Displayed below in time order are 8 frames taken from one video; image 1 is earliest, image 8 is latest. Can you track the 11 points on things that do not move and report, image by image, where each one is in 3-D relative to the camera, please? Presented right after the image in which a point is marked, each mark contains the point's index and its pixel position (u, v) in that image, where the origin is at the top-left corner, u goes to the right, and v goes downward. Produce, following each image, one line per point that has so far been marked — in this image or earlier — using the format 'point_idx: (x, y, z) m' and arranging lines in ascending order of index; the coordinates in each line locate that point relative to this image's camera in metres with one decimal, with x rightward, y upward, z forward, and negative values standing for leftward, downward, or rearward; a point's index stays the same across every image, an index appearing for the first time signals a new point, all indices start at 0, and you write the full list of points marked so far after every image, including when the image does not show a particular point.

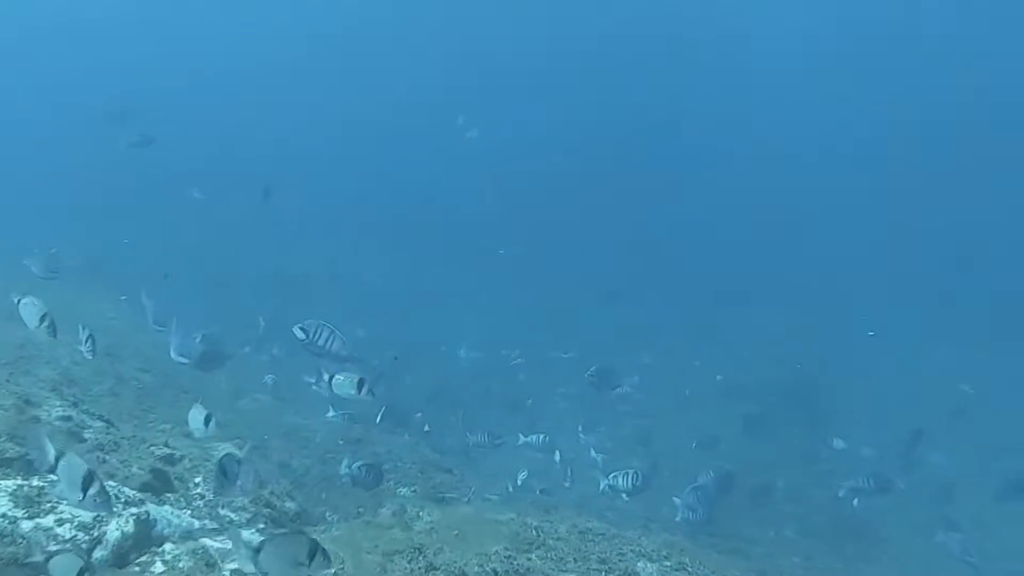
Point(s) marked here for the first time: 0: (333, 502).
0: (-2.5, -2.9, +10.2) m
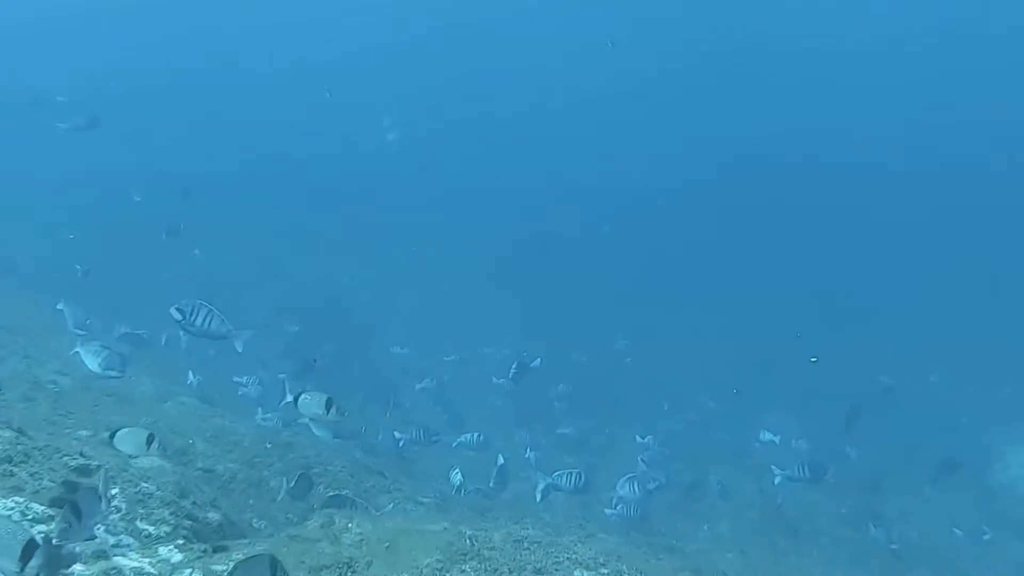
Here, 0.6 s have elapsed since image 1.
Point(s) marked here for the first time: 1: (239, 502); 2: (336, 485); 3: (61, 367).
0: (-3.3, -2.9, +9.8) m
1: (-3.6, -2.8, +9.7) m
2: (-2.7, -3.0, +11.2) m
3: (-8.1, -1.3, +13.2) m
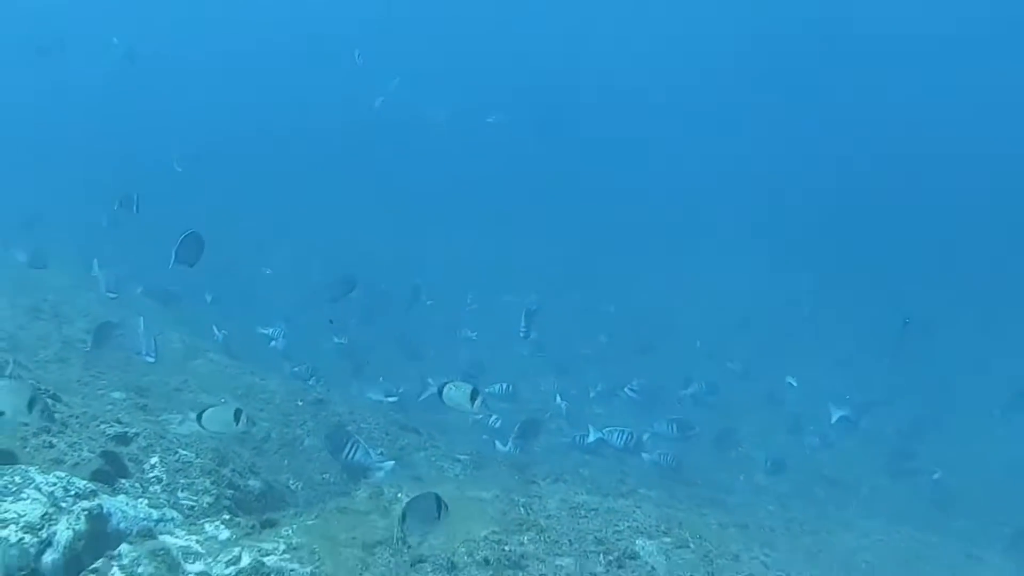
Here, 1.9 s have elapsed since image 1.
0: (-2.7, -2.4, +9.6) m
1: (-3.0, -2.3, +9.5) m
2: (-2.1, -2.3, +11.1) m
3: (-7.5, -0.6, +13.0) m
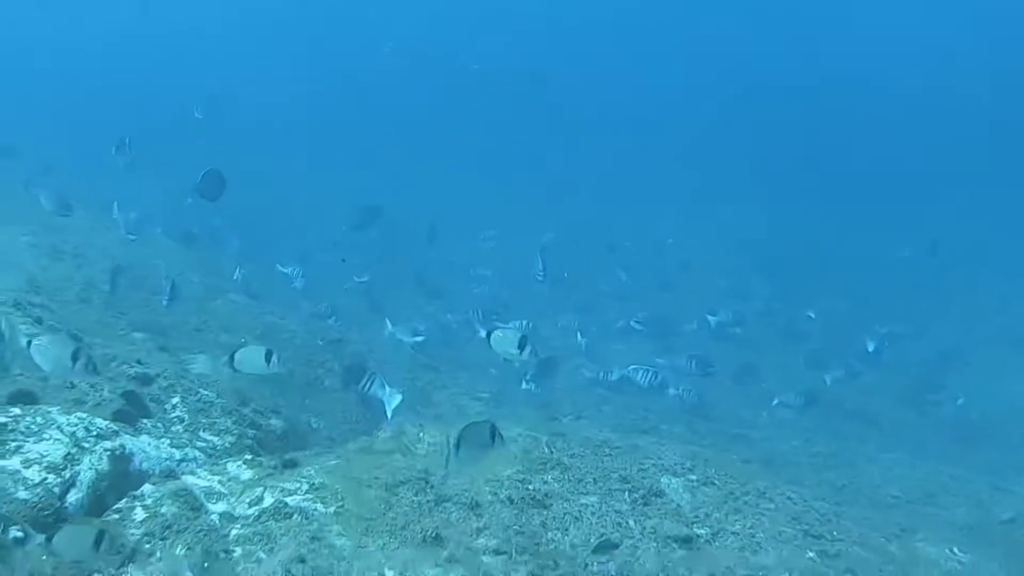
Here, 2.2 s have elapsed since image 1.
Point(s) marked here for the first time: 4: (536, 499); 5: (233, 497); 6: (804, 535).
0: (-2.5, -1.6, +9.6) m
1: (-2.8, -1.5, +9.5) m
2: (-1.8, -1.4, +11.0) m
3: (-7.1, +0.4, +13.0) m
4: (+0.2, -1.7, +5.9) m
5: (-2.1, -1.5, +5.5) m
6: (+2.4, -2.0, +6.1) m
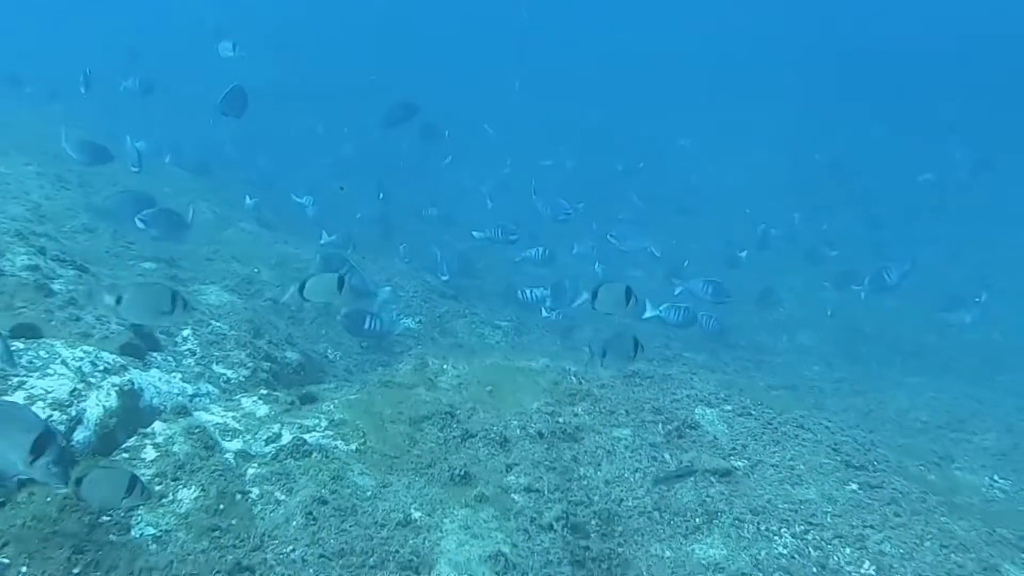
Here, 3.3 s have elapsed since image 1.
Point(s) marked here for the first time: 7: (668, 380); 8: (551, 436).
0: (-2.2, -0.7, +9.4) m
1: (-2.5, -0.6, +9.2) m
2: (-1.5, -0.3, +10.7) m
3: (-6.8, +1.6, +12.6) m
4: (+0.4, -1.1, +5.6) m
5: (-1.8, -1.0, +5.2) m
6: (+2.6, -1.4, +5.8) m
7: (+1.5, -0.9, +7.0) m
8: (+0.3, -1.1, +5.5) m
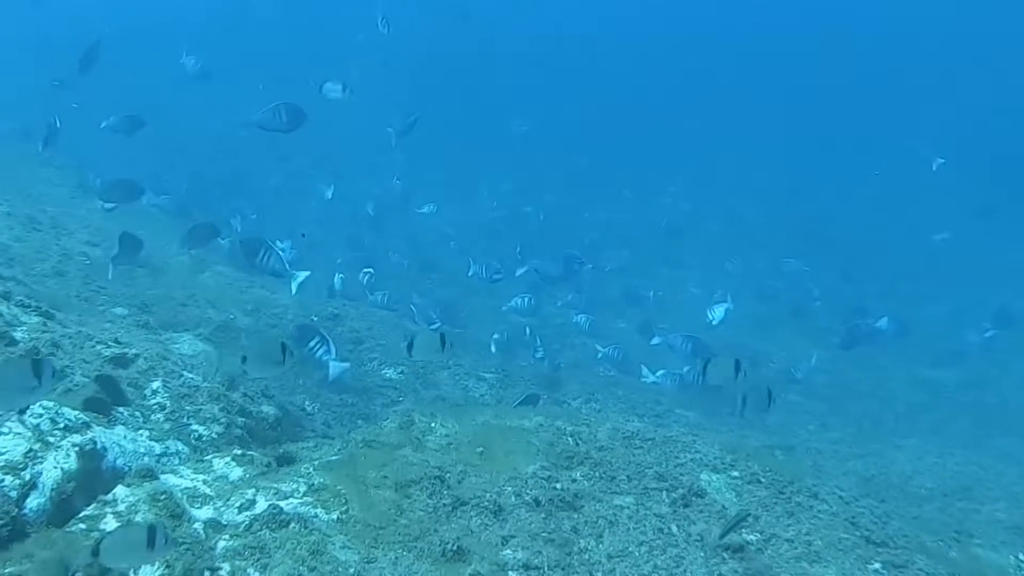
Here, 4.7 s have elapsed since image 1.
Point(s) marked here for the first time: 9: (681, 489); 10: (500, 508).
0: (-2.3, -1.3, +8.9) m
1: (-2.6, -1.2, +8.8) m
2: (-1.7, -1.0, +10.3) m
3: (-7.0, +0.8, +12.1) m
4: (+0.4, -1.5, +5.2) m
5: (-1.9, -1.4, +4.8) m
6: (+2.6, -1.8, +5.4) m
7: (+1.4, -1.4, +6.7) m
8: (+0.2, -1.5, +5.2) m
9: (+1.3, -1.5, +5.6) m
10: (-0.1, -1.5, +5.0) m
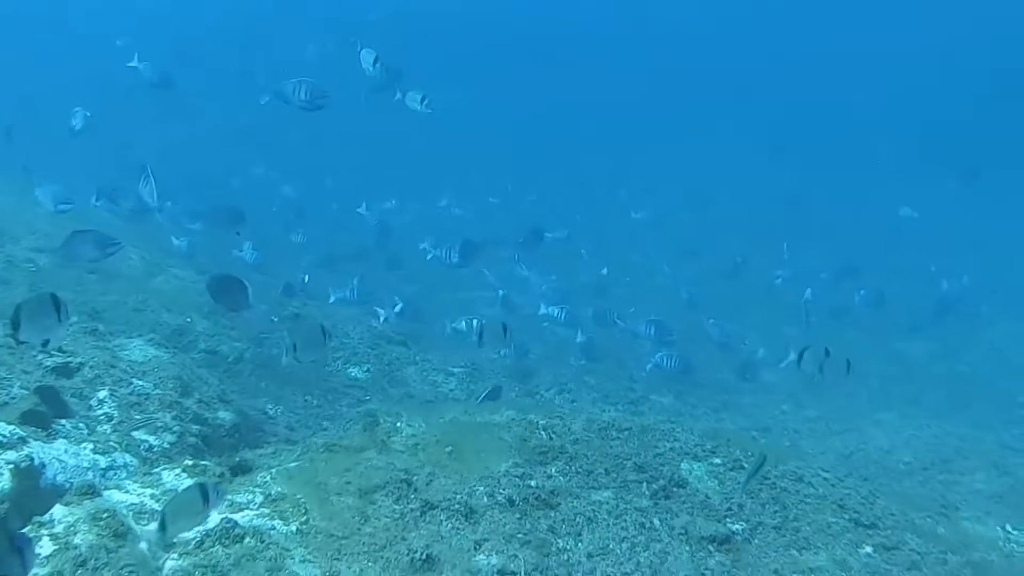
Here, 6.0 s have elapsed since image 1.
0: (-2.7, -1.2, +8.5) m
1: (-3.0, -1.2, +8.4) m
2: (-2.1, -1.0, +9.9) m
3: (-7.6, +0.7, +11.5) m
4: (+0.2, -1.4, +5.0) m
5: (-2.0, -1.4, +4.4) m
6: (+2.4, -1.7, +5.3) m
7: (+1.1, -1.2, +6.4) m
8: (+0.1, -1.4, +4.9) m
9: (+1.1, -1.4, +5.4) m
10: (-0.3, -1.4, +4.7) m
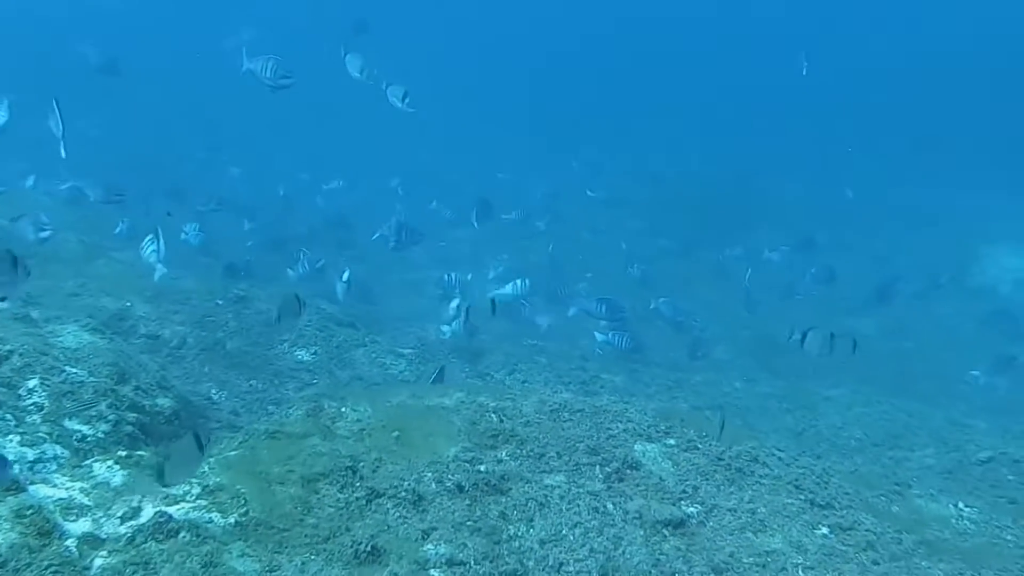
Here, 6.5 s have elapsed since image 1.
0: (-3.2, -1.1, +8.2) m
1: (-3.5, -1.0, +8.1) m
2: (-2.7, -0.7, +9.7) m
3: (-8.2, +1.0, +10.9) m
4: (-0.1, -1.3, +4.8) m
5: (-2.3, -1.3, +4.2) m
6: (+2.1, -1.5, +5.3) m
7: (+0.7, -1.0, +6.4) m
8: (-0.2, -1.3, +4.8) m
9: (+0.7, -1.2, +5.3) m
10: (-0.6, -1.3, +4.6) m
